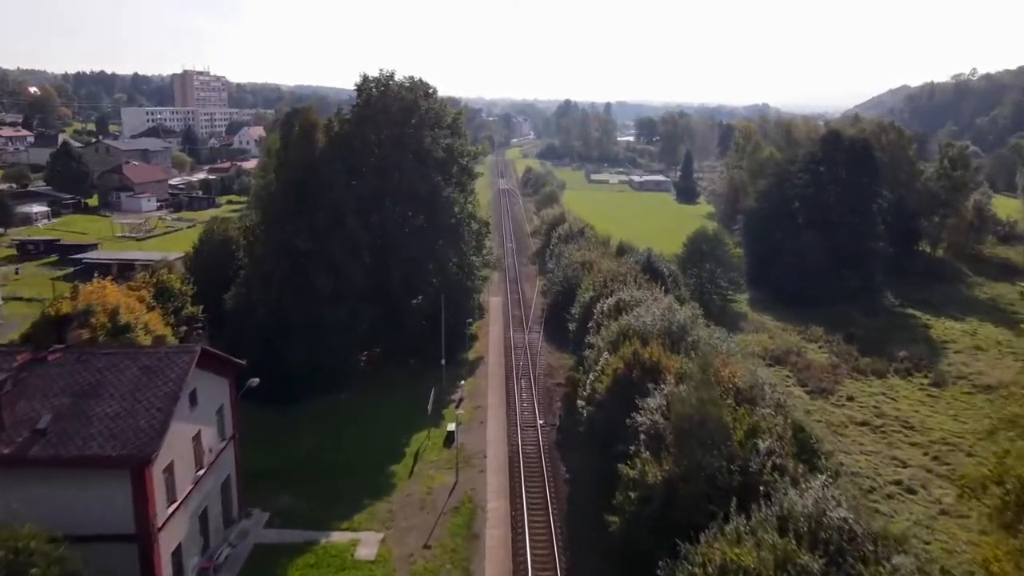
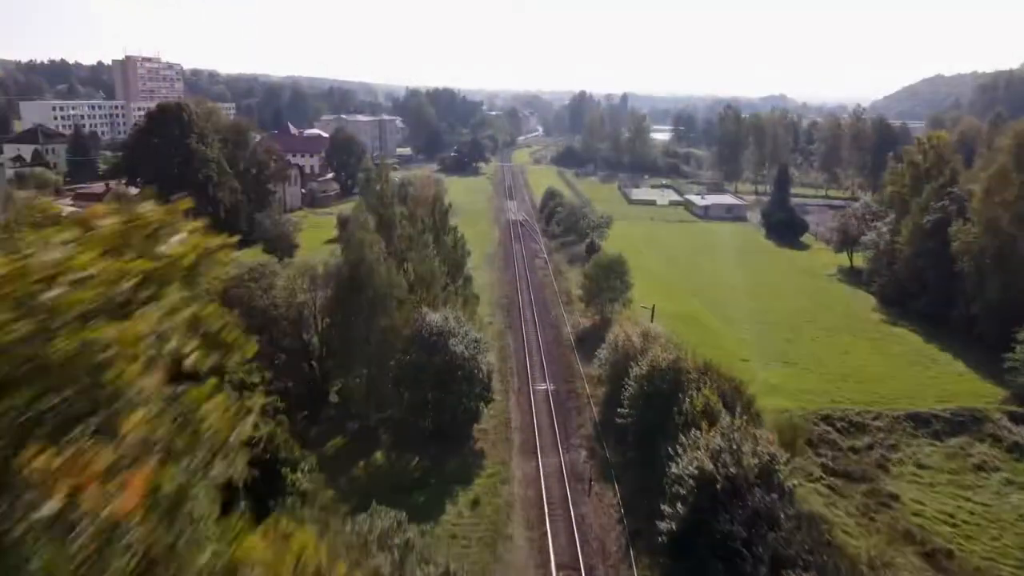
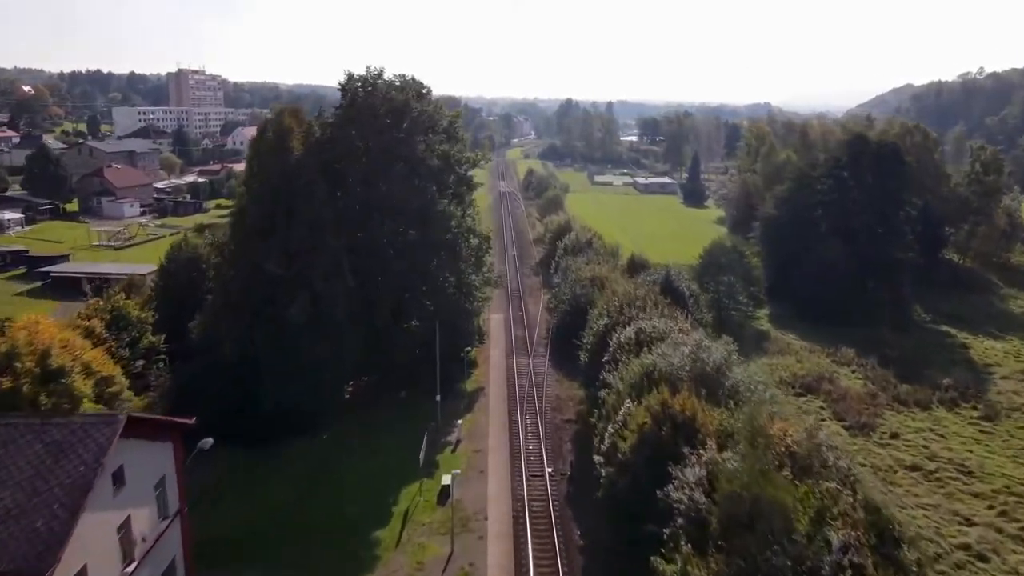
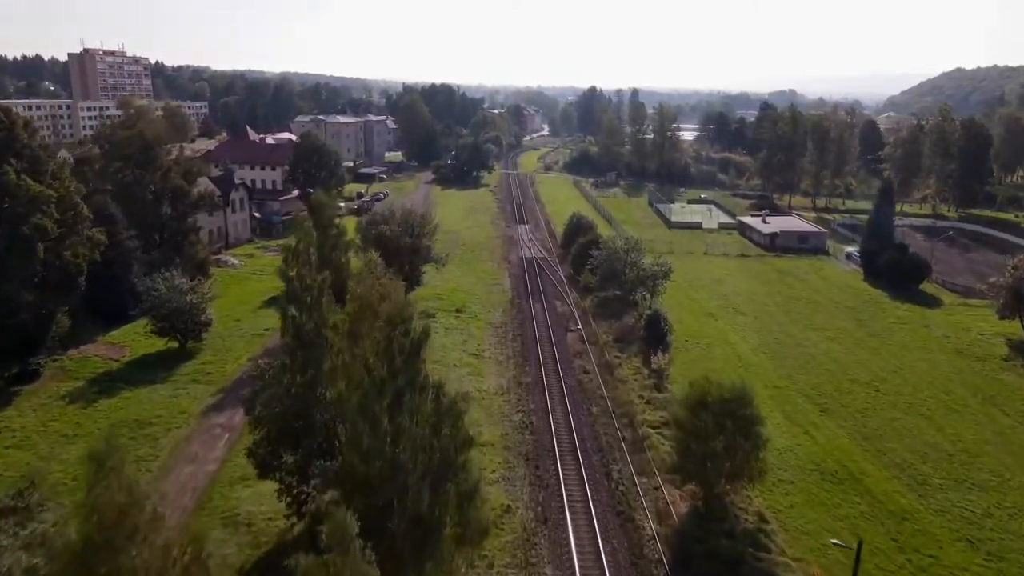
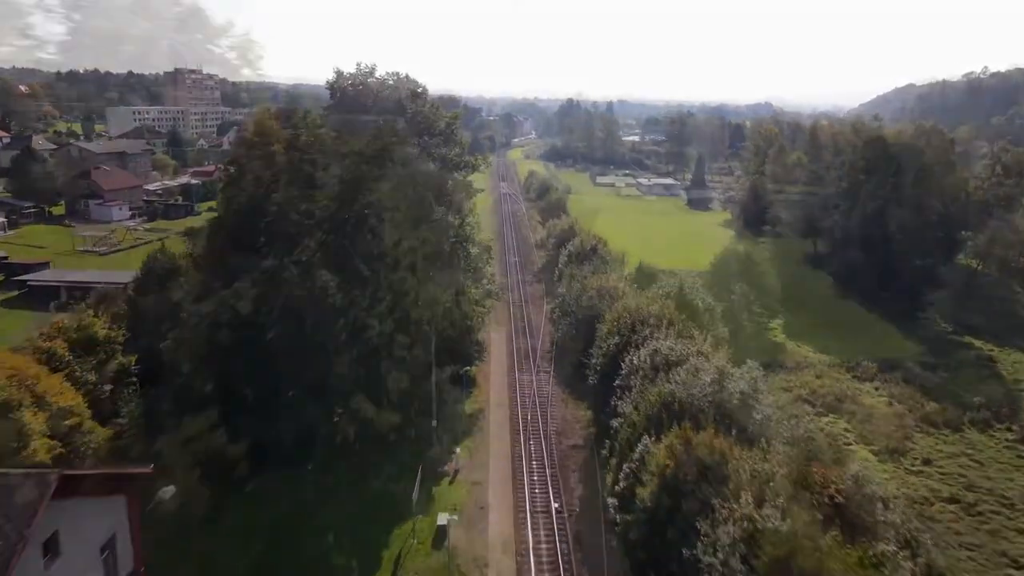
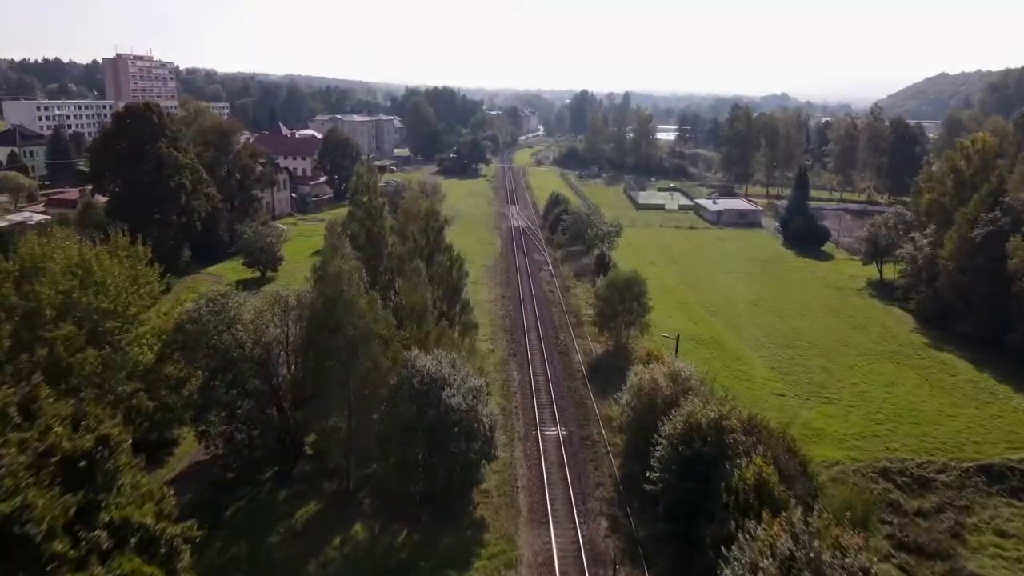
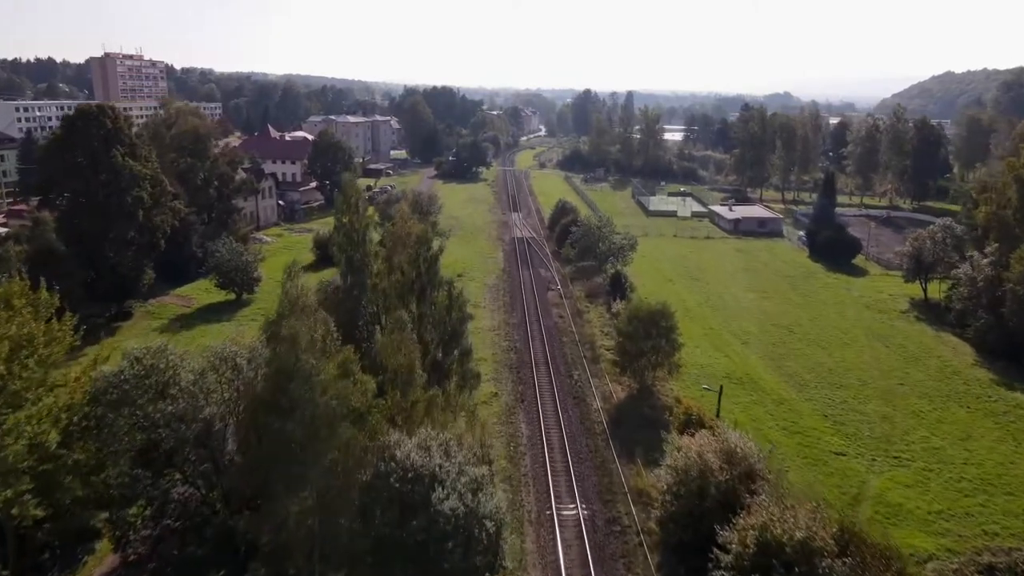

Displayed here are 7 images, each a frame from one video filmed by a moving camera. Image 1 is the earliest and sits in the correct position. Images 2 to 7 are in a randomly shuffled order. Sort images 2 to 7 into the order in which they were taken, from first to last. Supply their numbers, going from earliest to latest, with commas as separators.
3, 5, 2, 6, 7, 4
